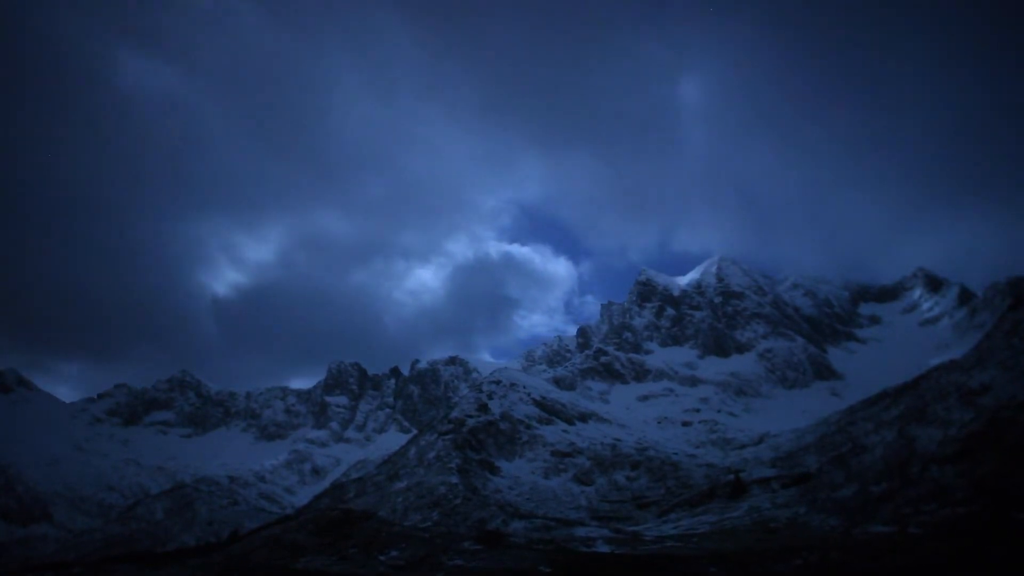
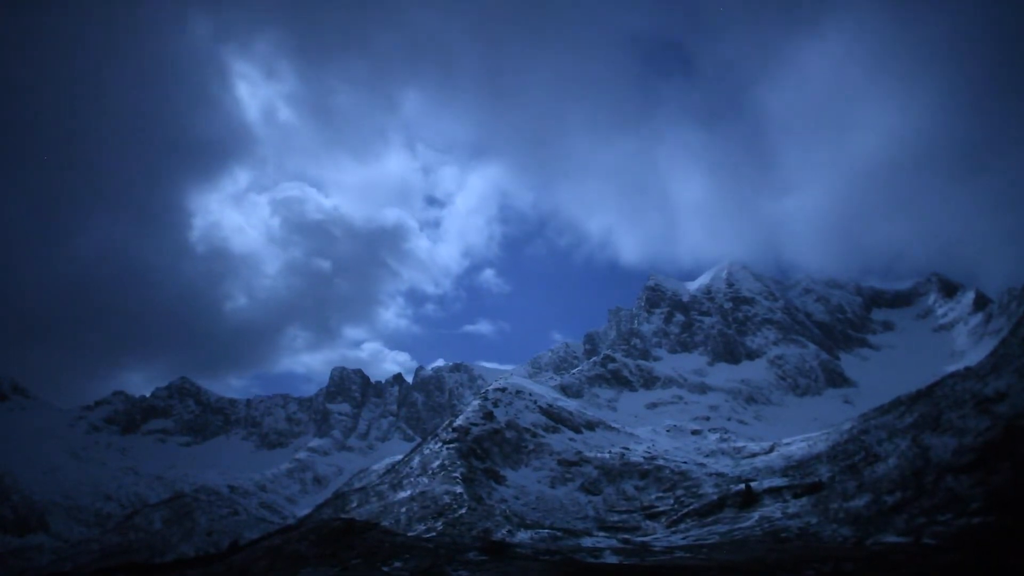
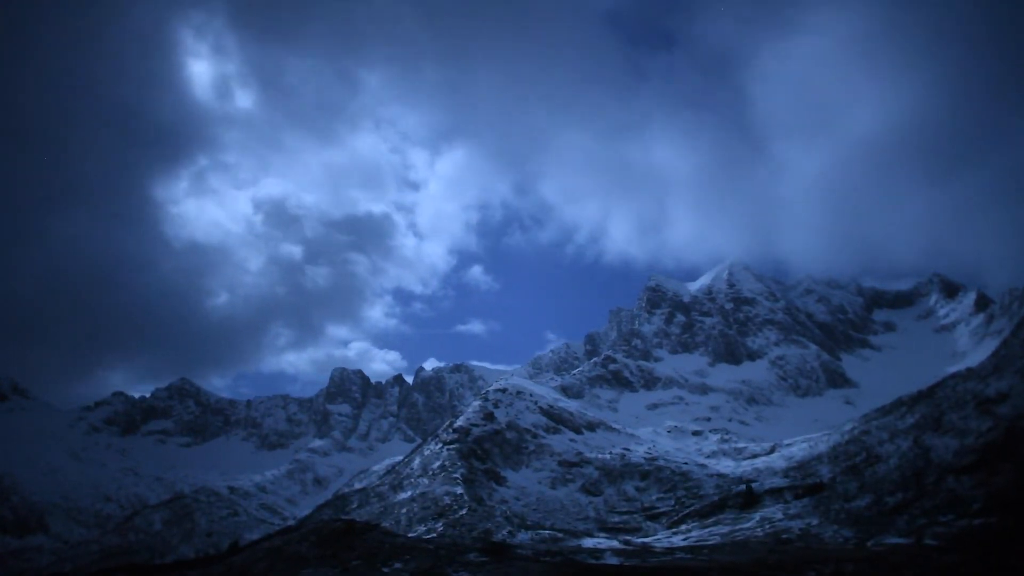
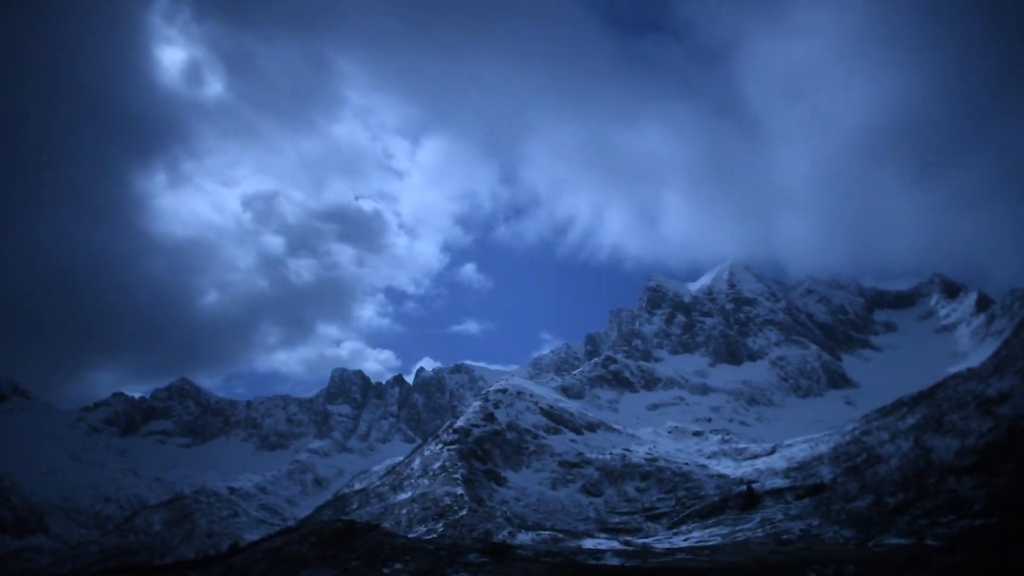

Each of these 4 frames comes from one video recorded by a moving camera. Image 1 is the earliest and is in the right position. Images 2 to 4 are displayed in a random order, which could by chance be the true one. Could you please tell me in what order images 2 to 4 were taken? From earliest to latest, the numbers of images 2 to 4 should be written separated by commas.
2, 3, 4
